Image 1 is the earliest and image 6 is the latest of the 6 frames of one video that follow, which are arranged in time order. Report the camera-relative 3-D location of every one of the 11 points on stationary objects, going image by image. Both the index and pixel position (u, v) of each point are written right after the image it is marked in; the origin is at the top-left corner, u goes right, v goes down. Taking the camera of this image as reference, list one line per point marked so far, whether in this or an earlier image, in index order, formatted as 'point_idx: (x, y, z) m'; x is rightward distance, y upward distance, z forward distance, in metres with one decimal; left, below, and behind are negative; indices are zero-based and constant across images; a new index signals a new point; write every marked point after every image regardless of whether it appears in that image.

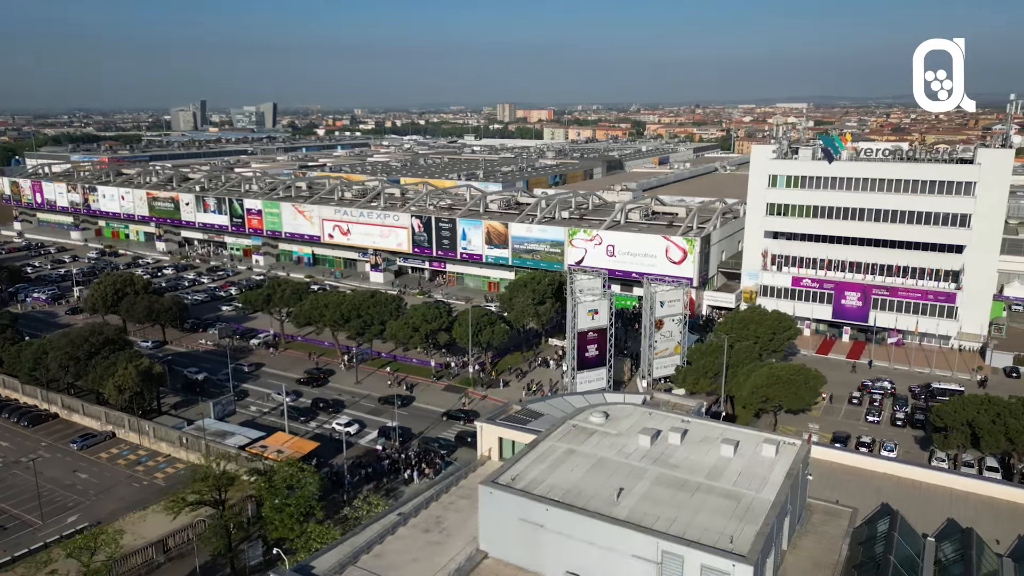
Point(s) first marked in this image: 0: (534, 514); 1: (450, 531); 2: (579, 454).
0: (+0.5, -4.8, +15.9) m
1: (-1.5, -5.8, +17.8) m
2: (+1.6, -4.0, +18.0) m
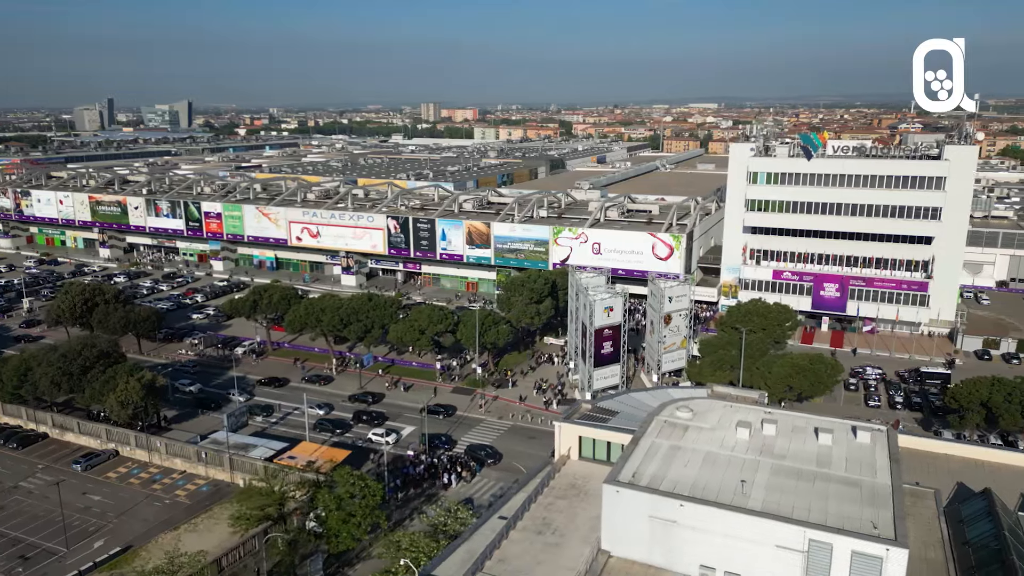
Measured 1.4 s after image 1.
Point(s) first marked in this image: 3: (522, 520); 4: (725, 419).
0: (+3.3, -4.8, +16.0) m
1: (+1.2, -5.8, +17.6) m
2: (+4.2, -3.9, +18.2) m
3: (+0.3, -5.7, +18.2) m
4: (+5.7, -3.5, +19.9) m
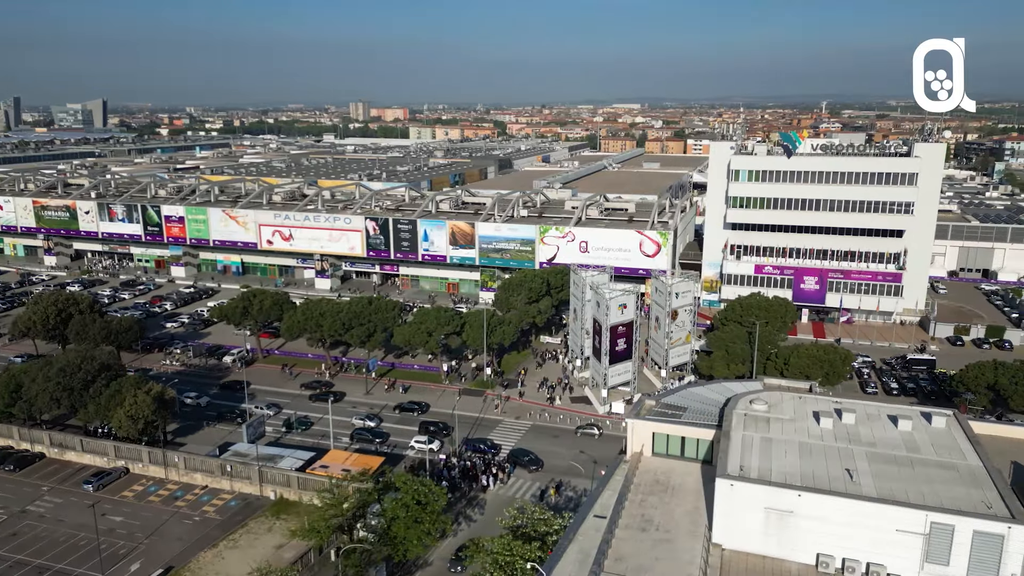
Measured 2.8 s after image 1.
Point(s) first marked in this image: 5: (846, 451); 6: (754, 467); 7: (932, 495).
0: (+5.9, -4.7, +16.3) m
1: (+3.7, -5.7, +17.8) m
2: (+6.6, -3.8, +18.6) m
3: (+2.7, -5.6, +18.2) m
4: (+7.9, -3.3, +20.4) m
5: (+8.1, -3.9, +18.0) m
6: (+5.6, -4.1, +17.3) m
7: (+9.0, -4.4, +16.0) m
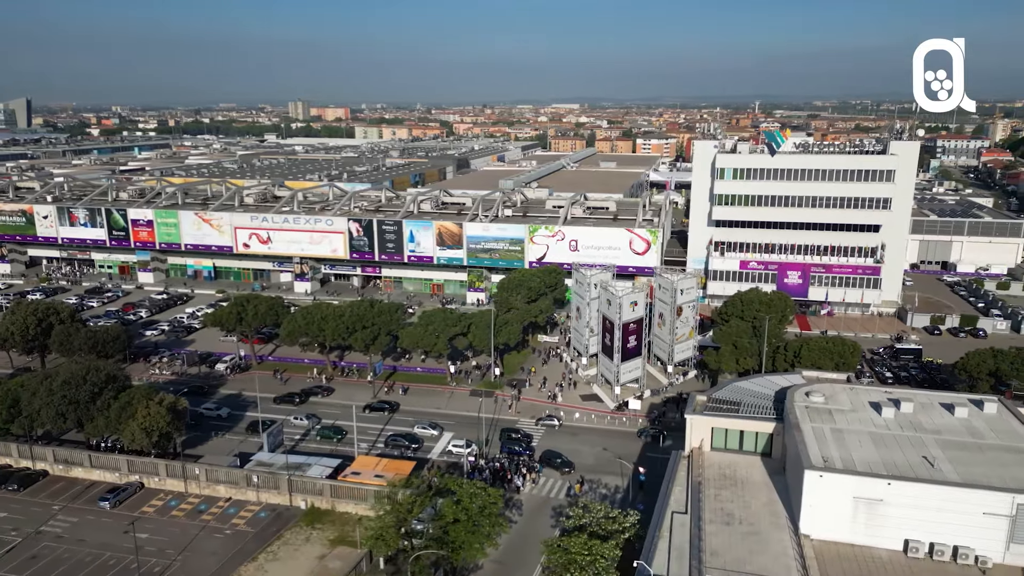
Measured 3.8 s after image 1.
0: (+8.1, -4.5, +16.8) m
1: (+5.8, -5.6, +18.0) m
2: (+8.6, -3.6, +19.1) m
3: (+4.7, -5.6, +18.4) m
4: (+9.7, -3.2, +21.0) m
5: (+10.1, -3.8, +18.6) m
6: (+7.7, -4.0, +17.7) m
7: (+11.1, -4.3, +16.7) m
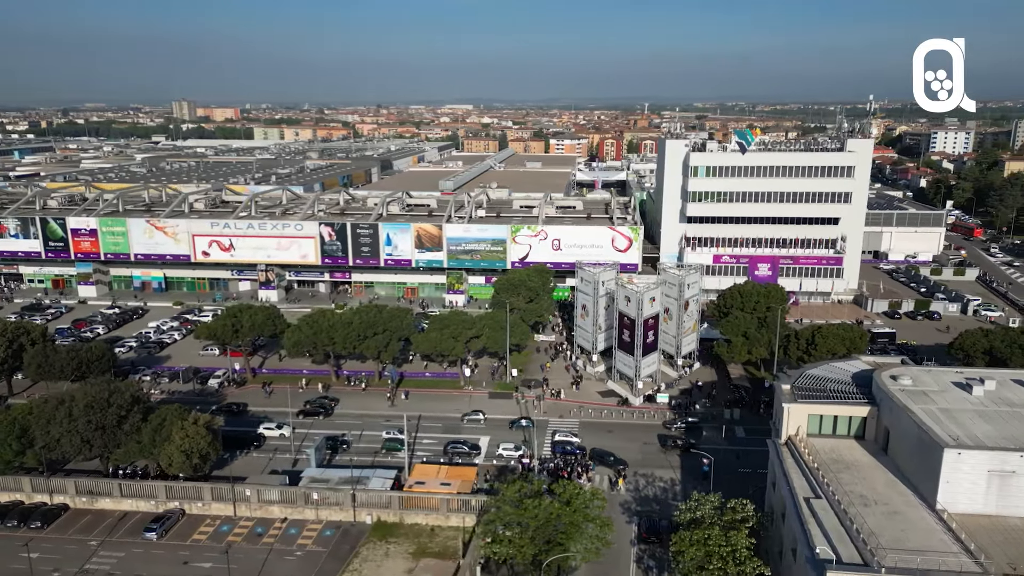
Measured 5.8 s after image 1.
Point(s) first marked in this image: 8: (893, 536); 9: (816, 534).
0: (+11.8, -4.2, +18.0) m
1: (+9.4, -5.4, +18.9) m
2: (+12.0, -3.3, +20.4) m
3: (+8.4, -5.3, +19.2) m
4: (+12.8, -2.8, +22.4) m
5: (+13.5, -3.4, +20.1) m
6: (+11.3, -3.7, +18.9) m
7: (+14.9, -3.8, +18.3) m
8: (+8.8, -5.8, +17.4) m
9: (+7.1, -5.9, +17.6) m
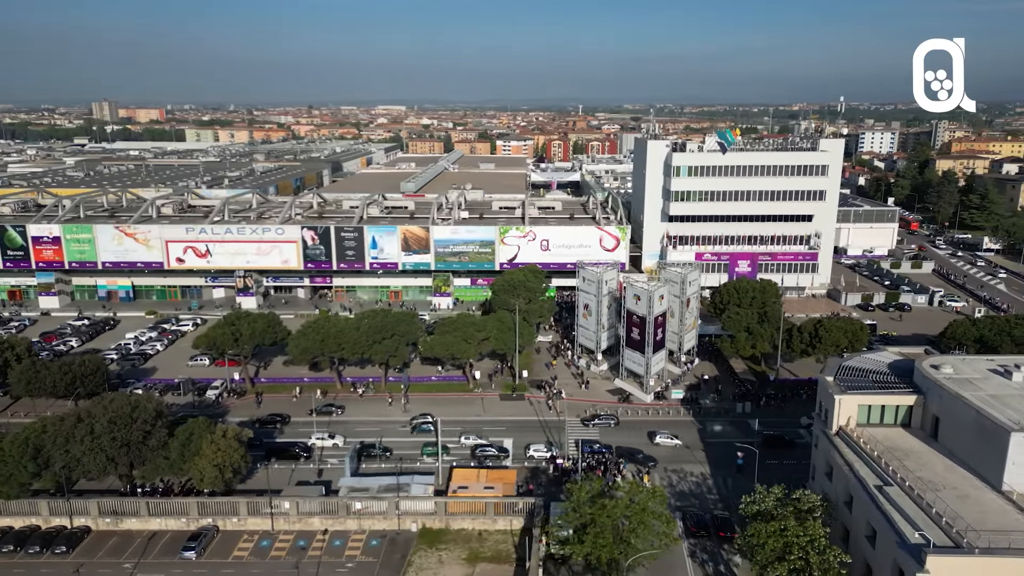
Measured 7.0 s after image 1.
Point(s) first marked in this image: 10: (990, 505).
0: (+14.1, -4.0, +19.0) m
1: (+11.6, -5.2, +19.8) m
2: (+14.0, -3.1, +21.4) m
3: (+10.5, -5.2, +19.9) m
4: (+14.6, -2.6, +23.5) m
5: (+15.6, -3.1, +21.3) m
6: (+13.5, -3.5, +19.9) m
7: (+17.1, -3.5, +19.6) m
8: (+11.2, -5.6, +18.2) m
9: (+9.5, -5.8, +18.2) m
10: (+11.9, -5.4, +18.8) m
